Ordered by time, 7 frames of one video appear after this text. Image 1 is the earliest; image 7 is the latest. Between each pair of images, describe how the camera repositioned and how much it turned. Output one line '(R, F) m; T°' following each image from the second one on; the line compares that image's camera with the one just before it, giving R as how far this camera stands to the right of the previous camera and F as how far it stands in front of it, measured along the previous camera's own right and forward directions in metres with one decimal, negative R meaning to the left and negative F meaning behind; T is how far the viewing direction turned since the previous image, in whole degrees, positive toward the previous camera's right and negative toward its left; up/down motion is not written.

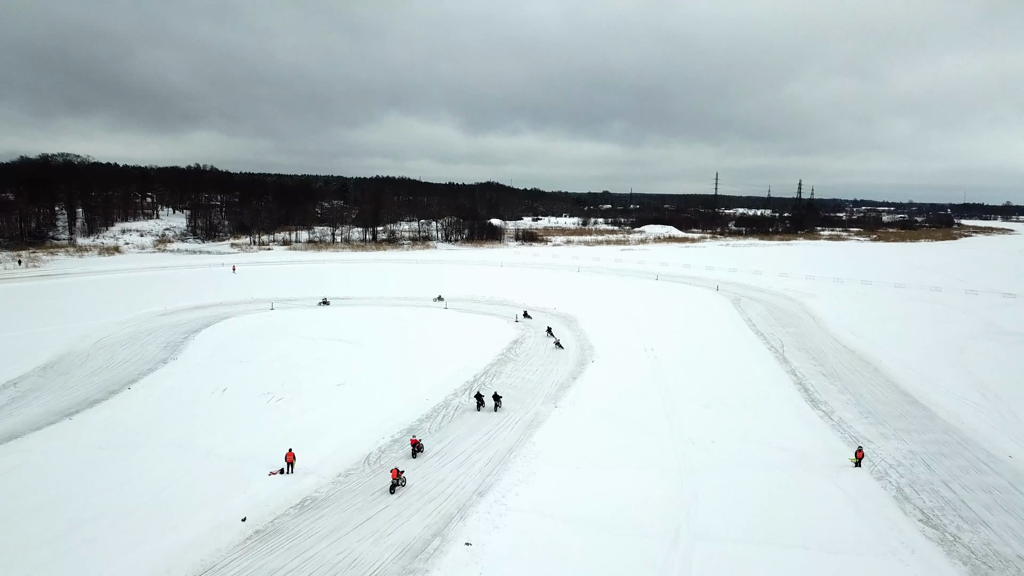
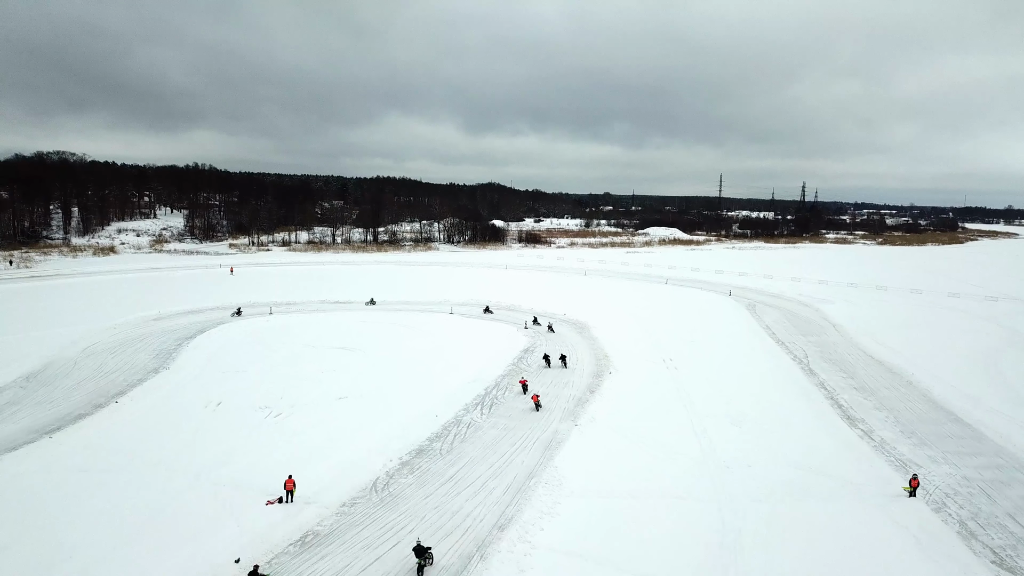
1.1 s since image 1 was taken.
(-0.6, +1.1) m; 0°
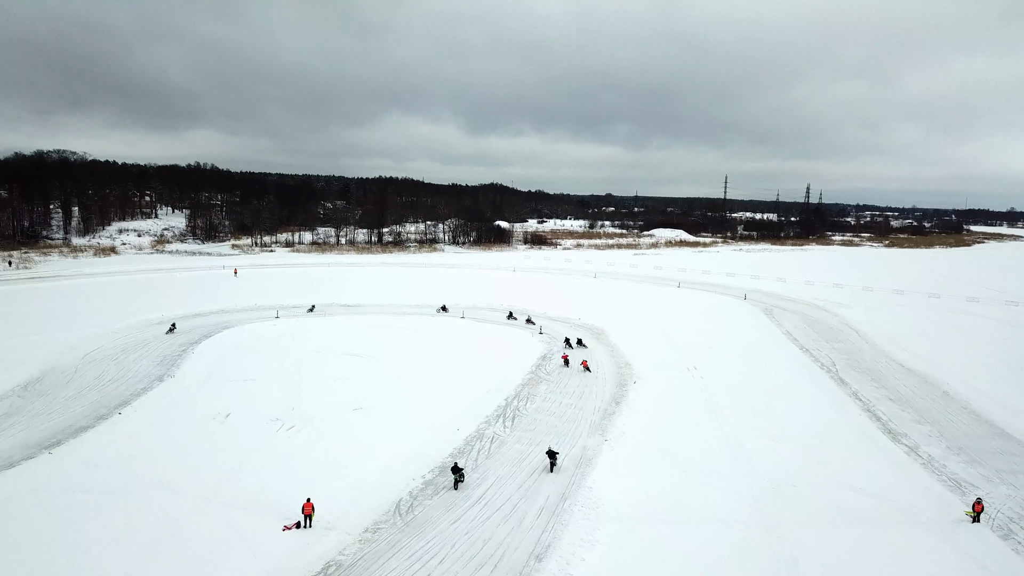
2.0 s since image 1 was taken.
(-0.8, +0.8) m; 0°
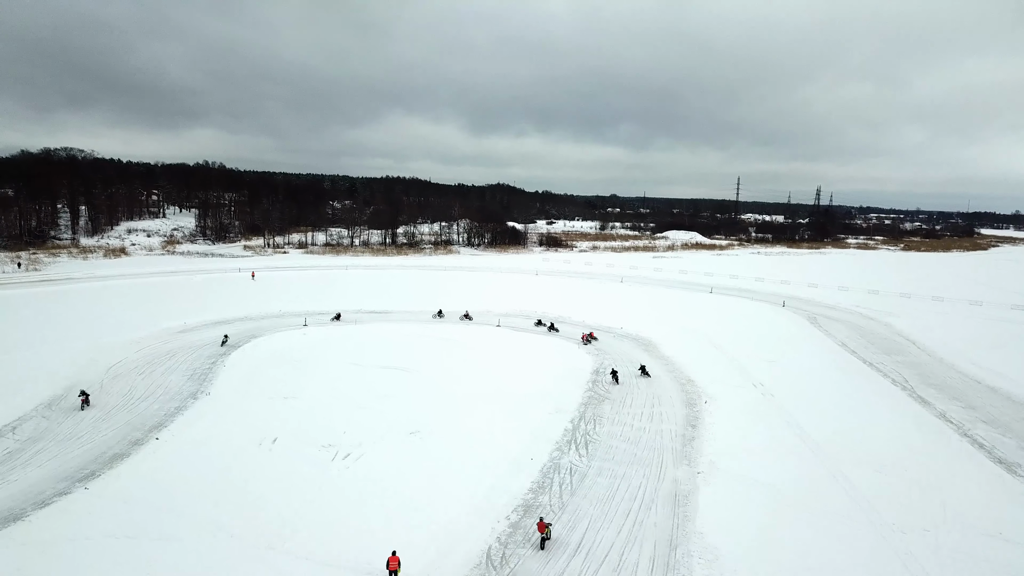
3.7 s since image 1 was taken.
(-2.2, +1.4) m; 0°
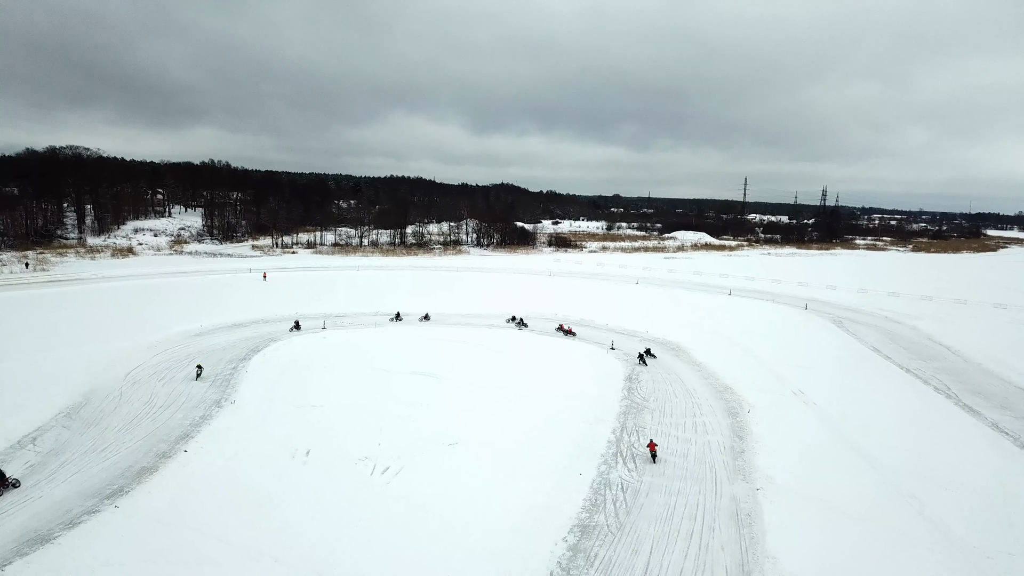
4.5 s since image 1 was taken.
(-1.2, +0.6) m; 0°
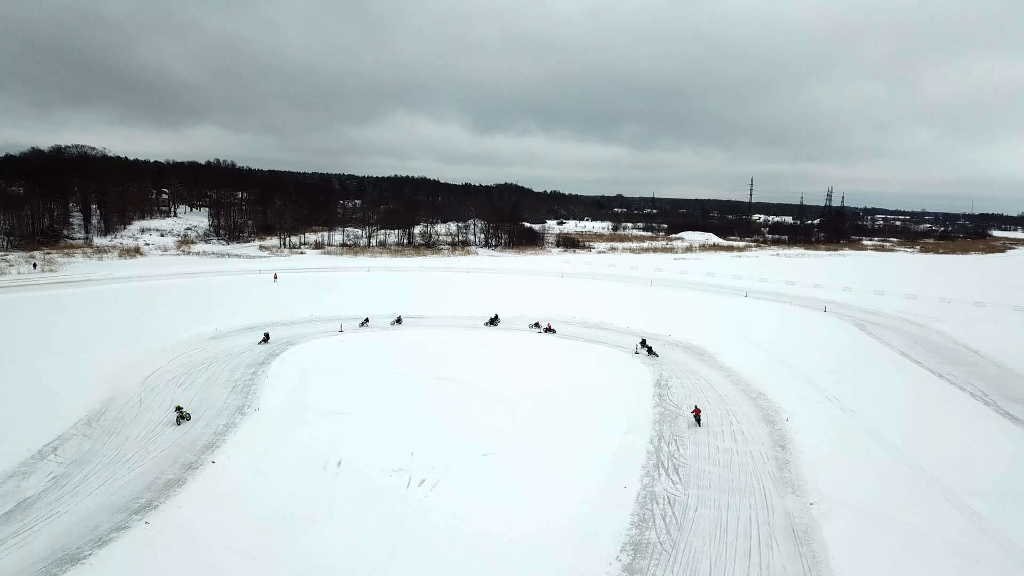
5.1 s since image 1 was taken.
(-1.0, +0.5) m; 0°
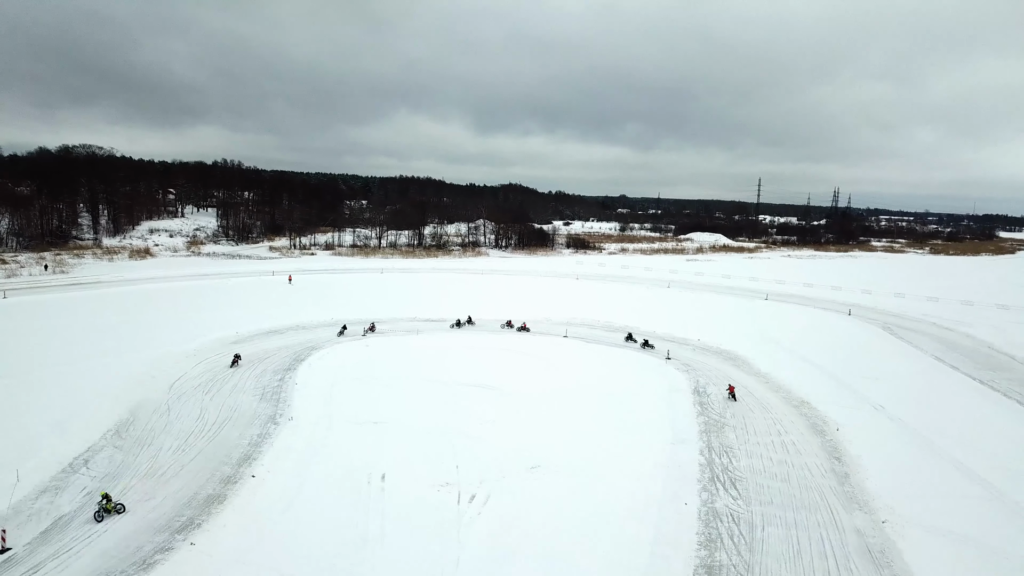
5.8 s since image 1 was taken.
(-1.3, +0.5) m; 0°
